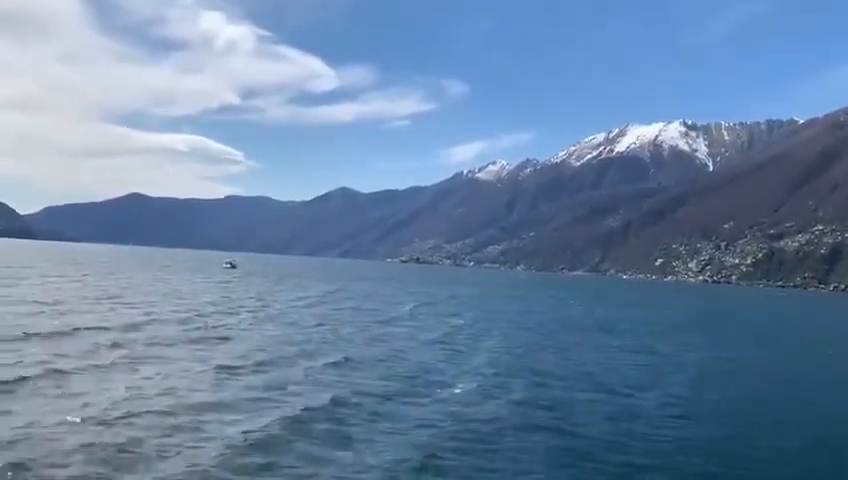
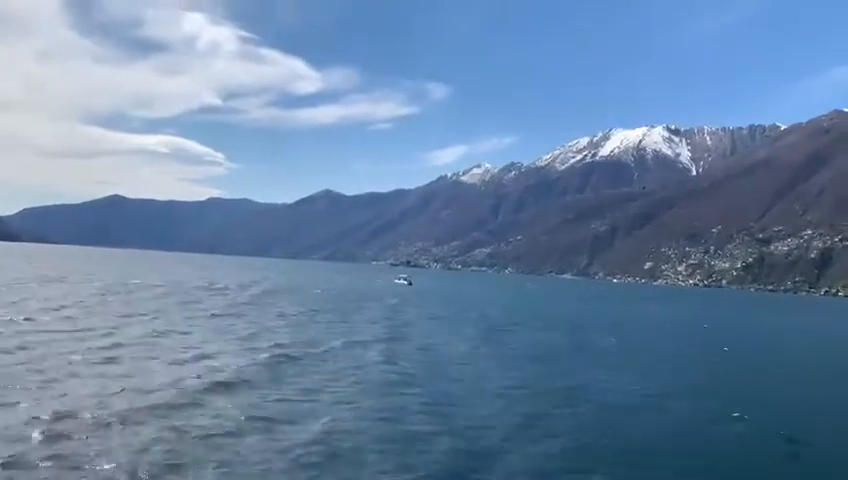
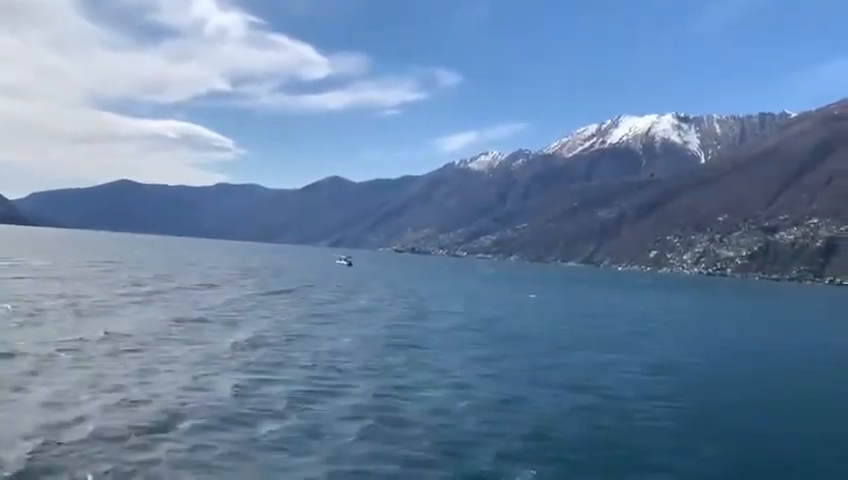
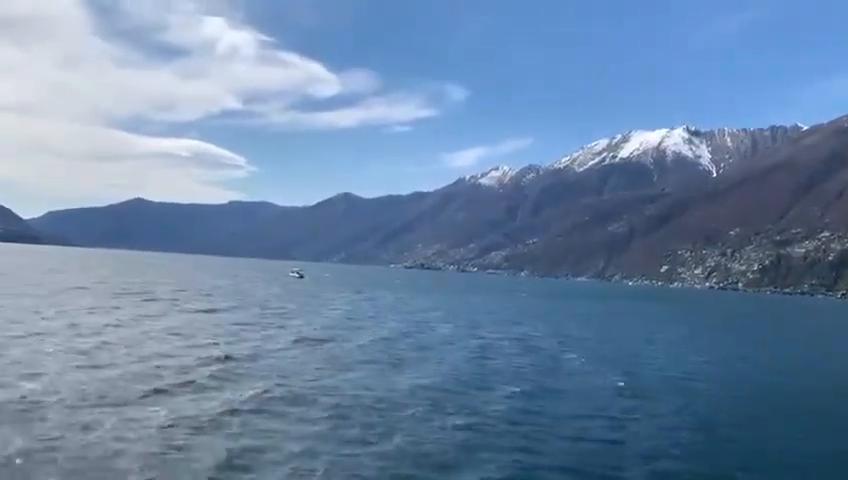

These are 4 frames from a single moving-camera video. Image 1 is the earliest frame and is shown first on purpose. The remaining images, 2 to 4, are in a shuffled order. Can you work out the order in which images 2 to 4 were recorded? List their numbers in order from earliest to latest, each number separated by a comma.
4, 3, 2
